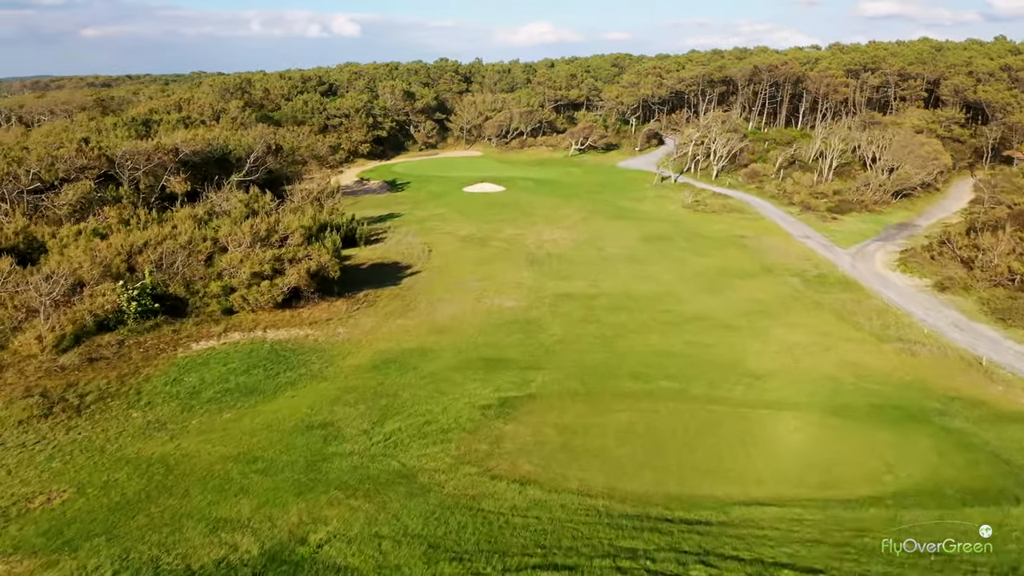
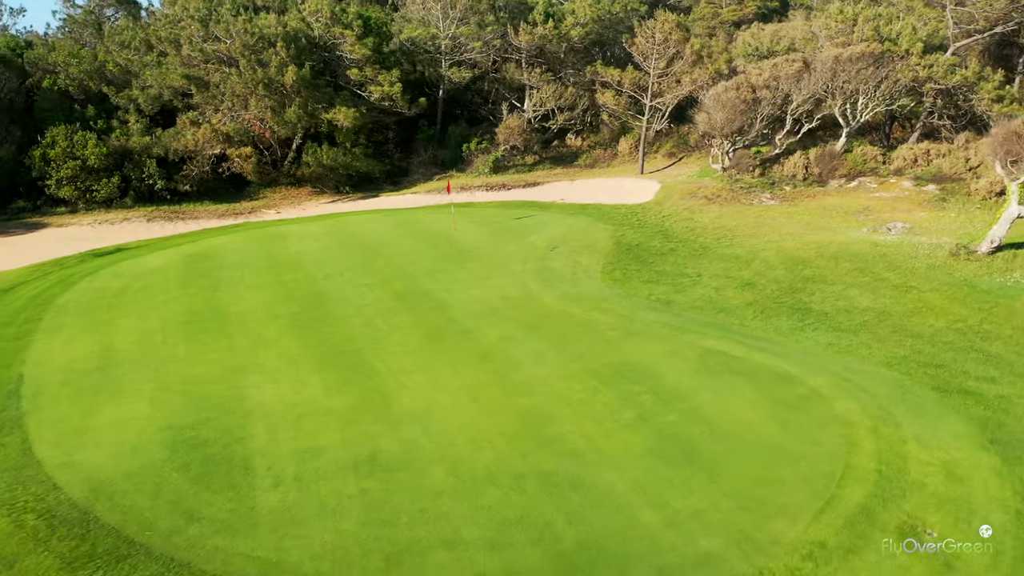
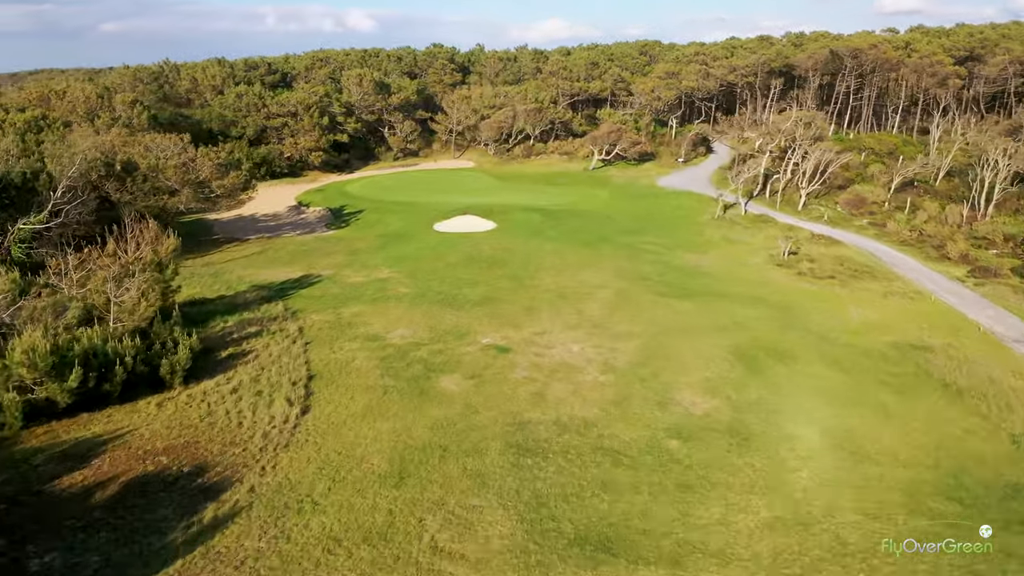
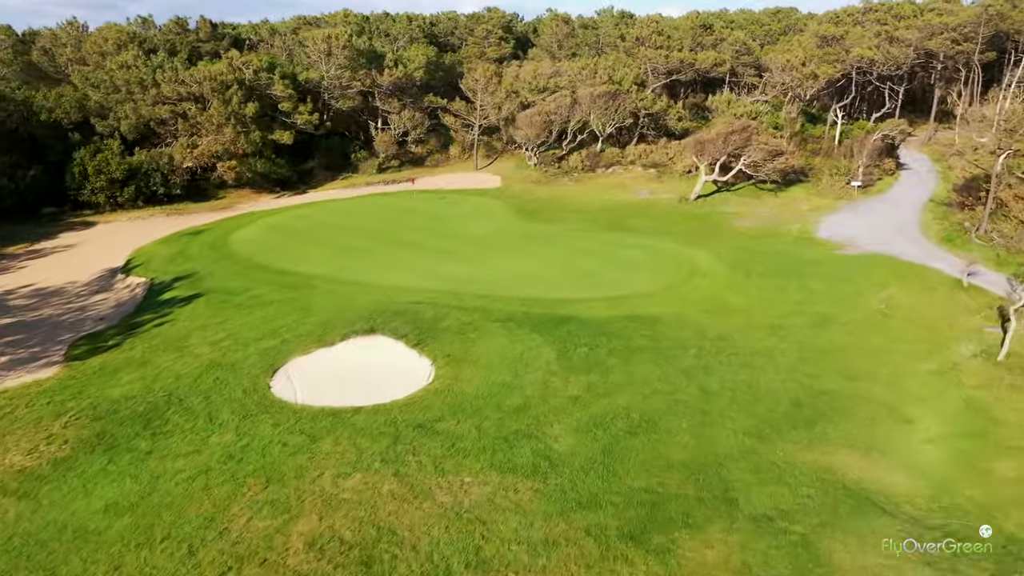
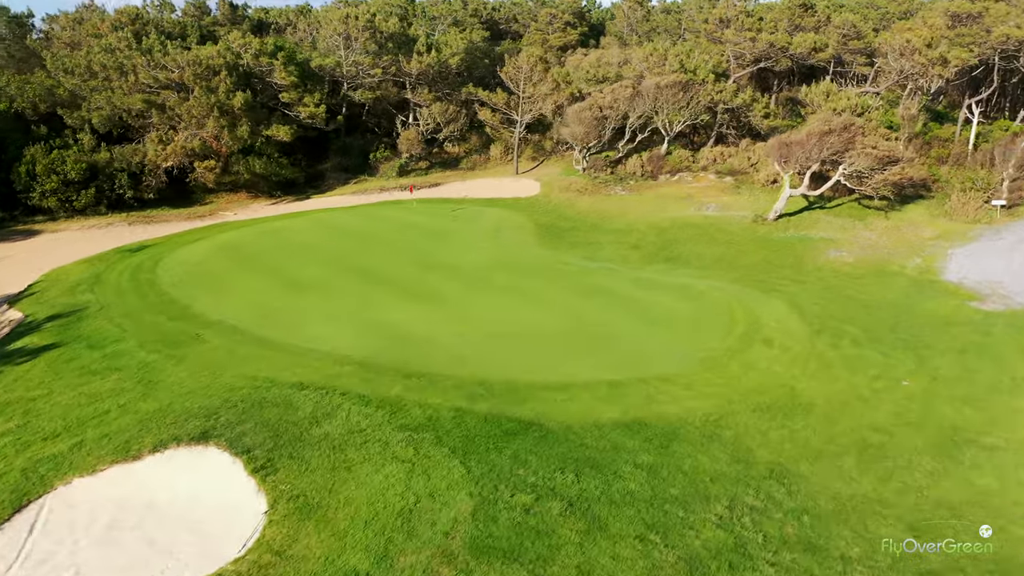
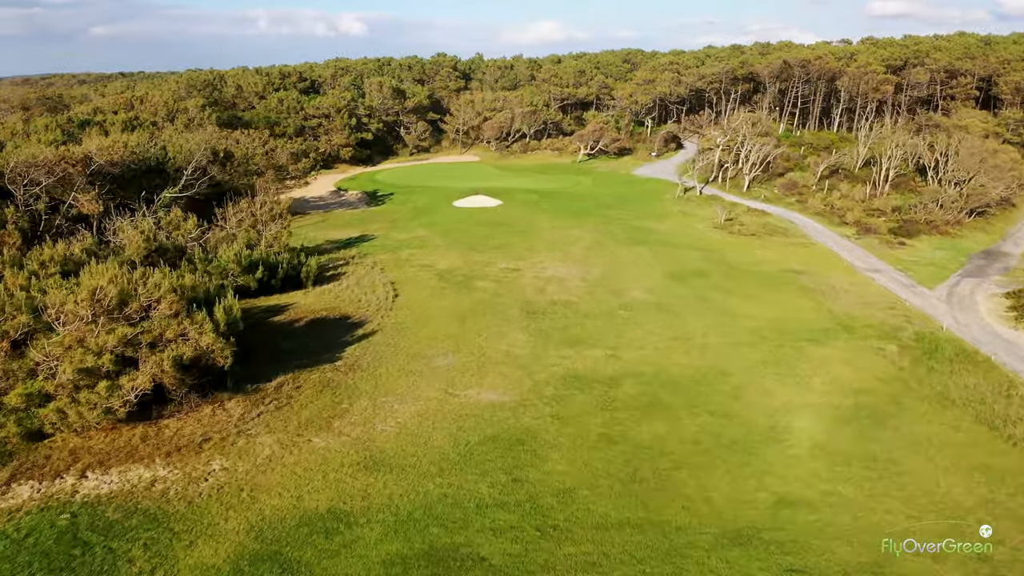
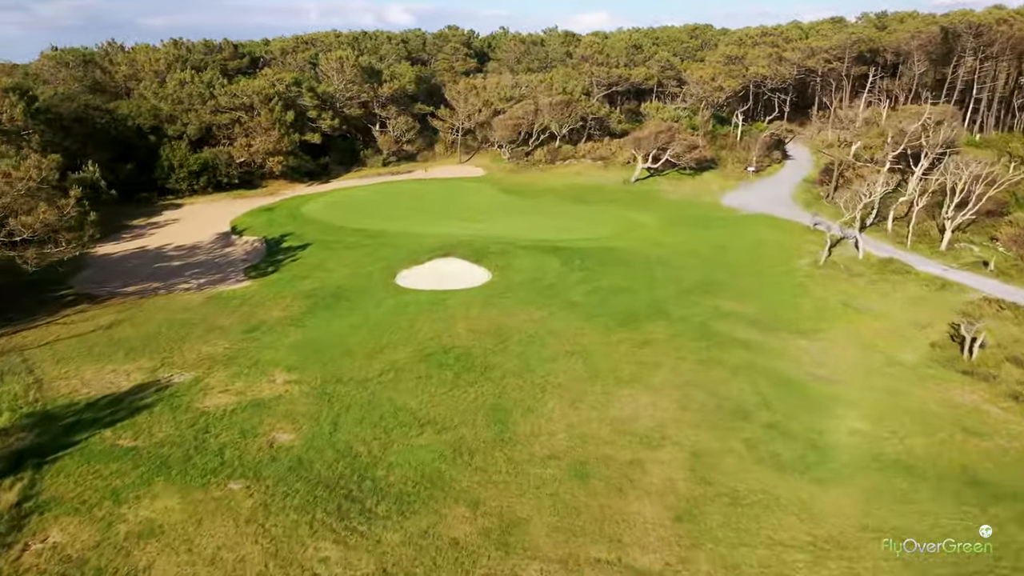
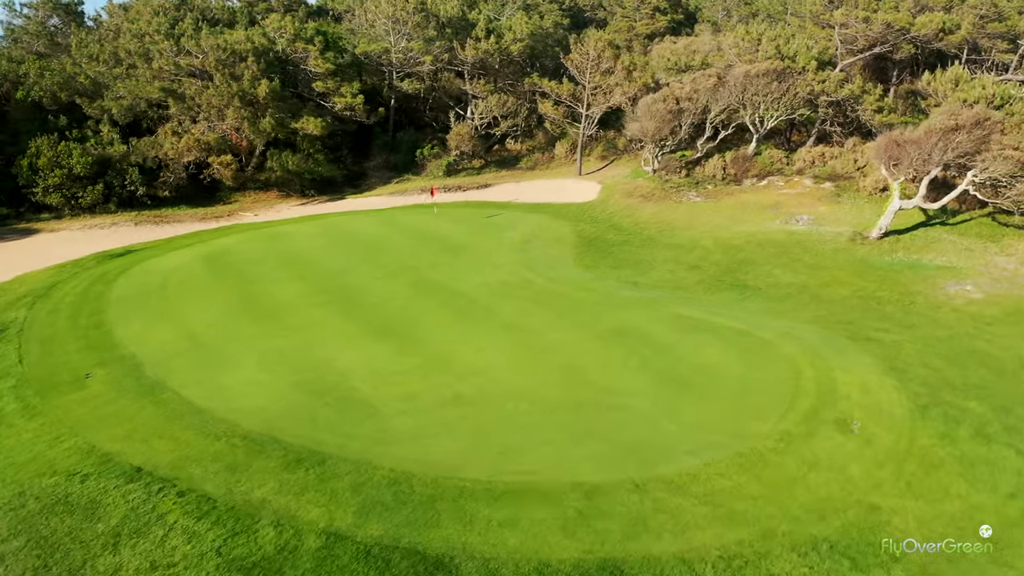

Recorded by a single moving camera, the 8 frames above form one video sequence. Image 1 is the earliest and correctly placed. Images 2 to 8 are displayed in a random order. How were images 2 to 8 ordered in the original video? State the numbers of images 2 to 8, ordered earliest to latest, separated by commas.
6, 3, 7, 4, 5, 8, 2
